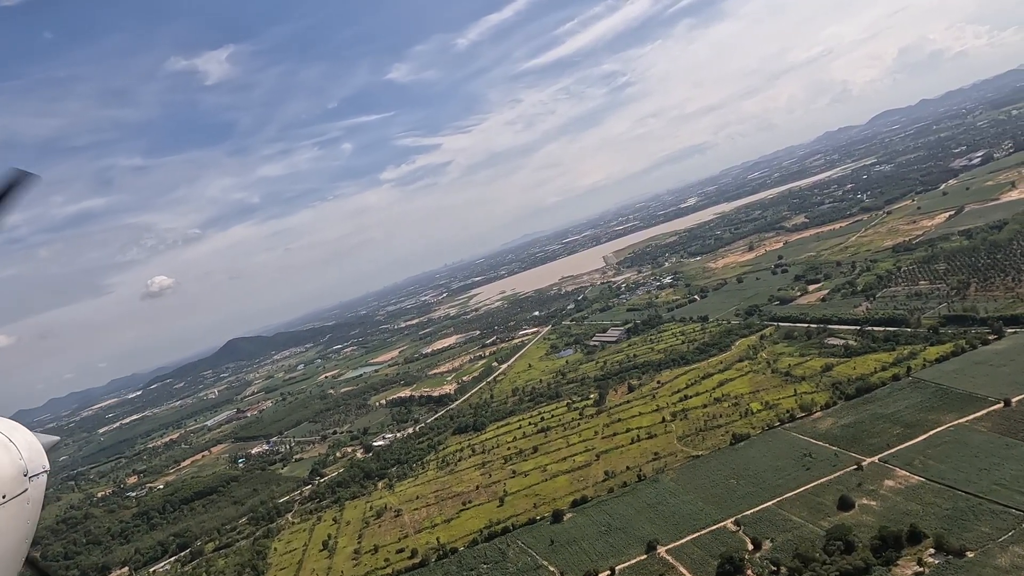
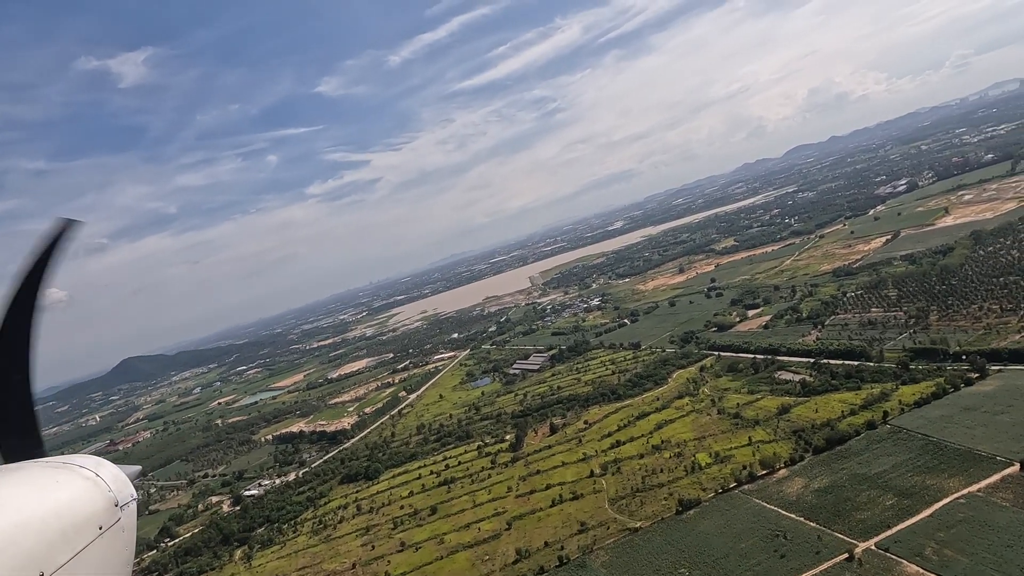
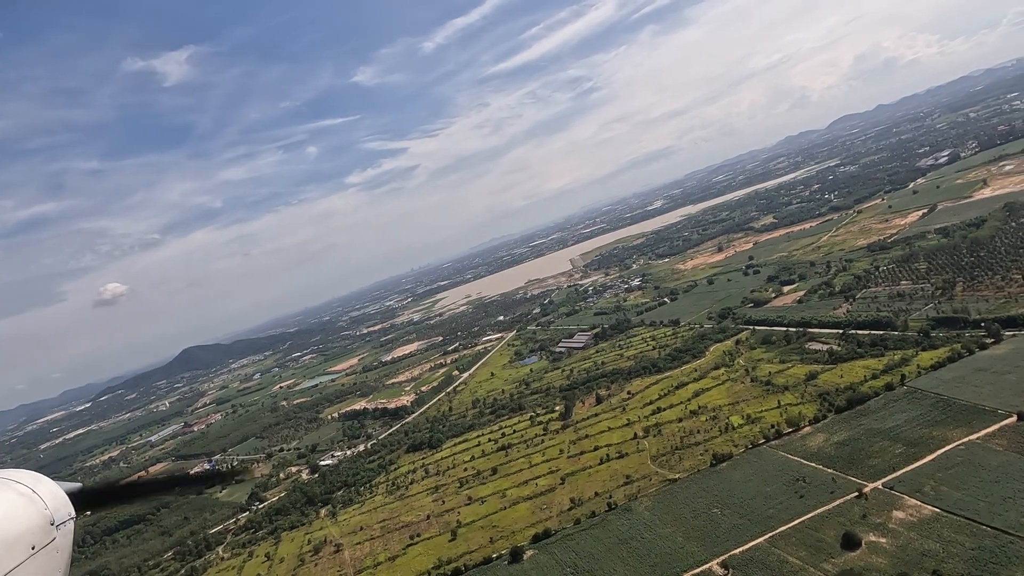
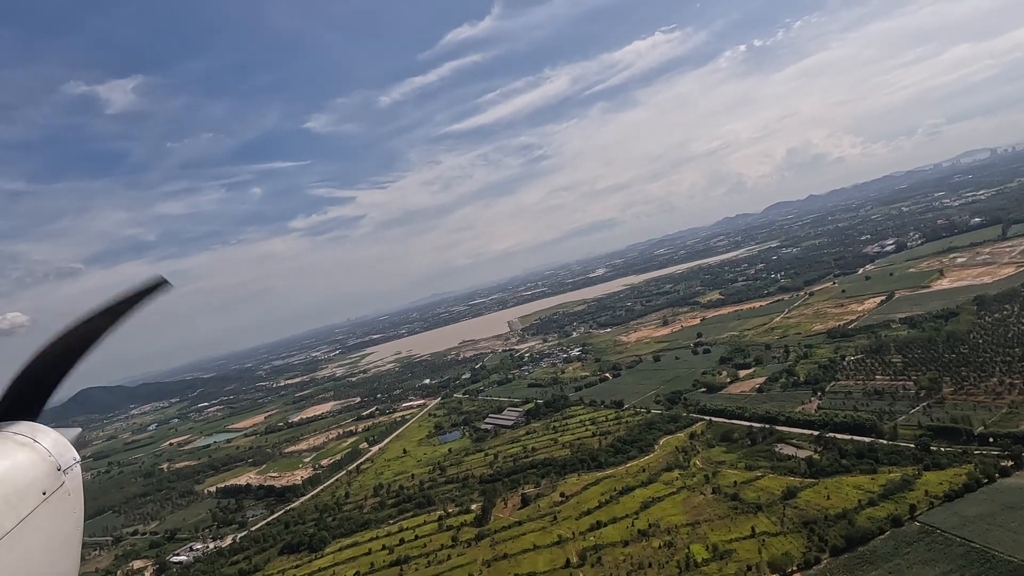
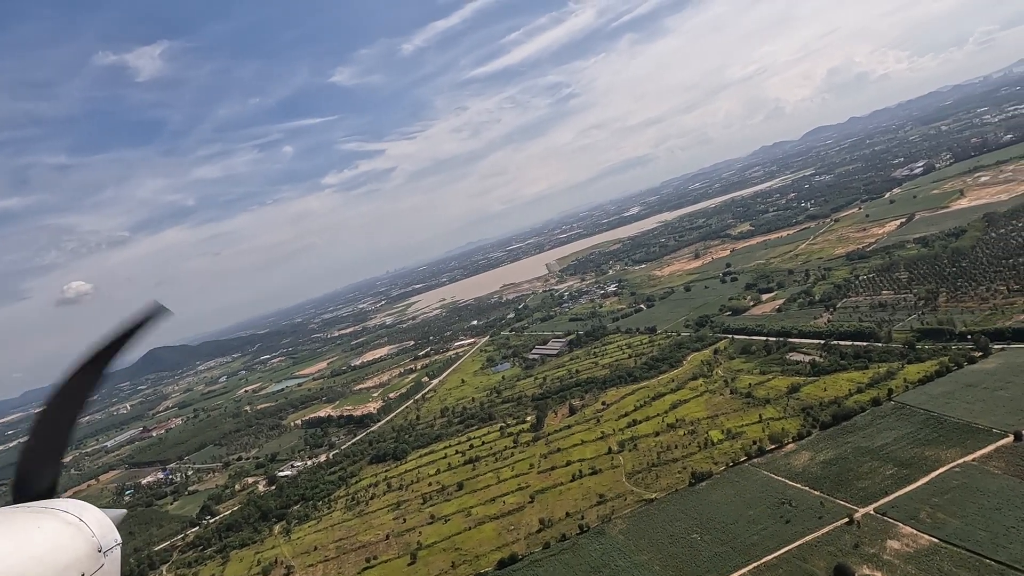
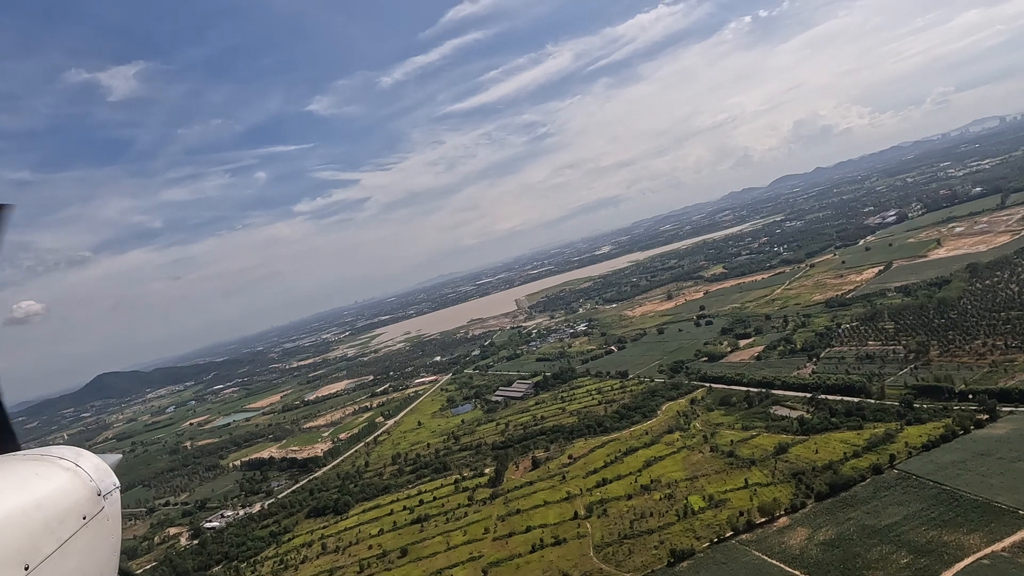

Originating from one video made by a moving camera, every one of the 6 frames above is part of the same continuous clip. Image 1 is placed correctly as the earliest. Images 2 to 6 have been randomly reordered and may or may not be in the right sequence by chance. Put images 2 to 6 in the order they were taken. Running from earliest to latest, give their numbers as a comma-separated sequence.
3, 5, 2, 6, 4
